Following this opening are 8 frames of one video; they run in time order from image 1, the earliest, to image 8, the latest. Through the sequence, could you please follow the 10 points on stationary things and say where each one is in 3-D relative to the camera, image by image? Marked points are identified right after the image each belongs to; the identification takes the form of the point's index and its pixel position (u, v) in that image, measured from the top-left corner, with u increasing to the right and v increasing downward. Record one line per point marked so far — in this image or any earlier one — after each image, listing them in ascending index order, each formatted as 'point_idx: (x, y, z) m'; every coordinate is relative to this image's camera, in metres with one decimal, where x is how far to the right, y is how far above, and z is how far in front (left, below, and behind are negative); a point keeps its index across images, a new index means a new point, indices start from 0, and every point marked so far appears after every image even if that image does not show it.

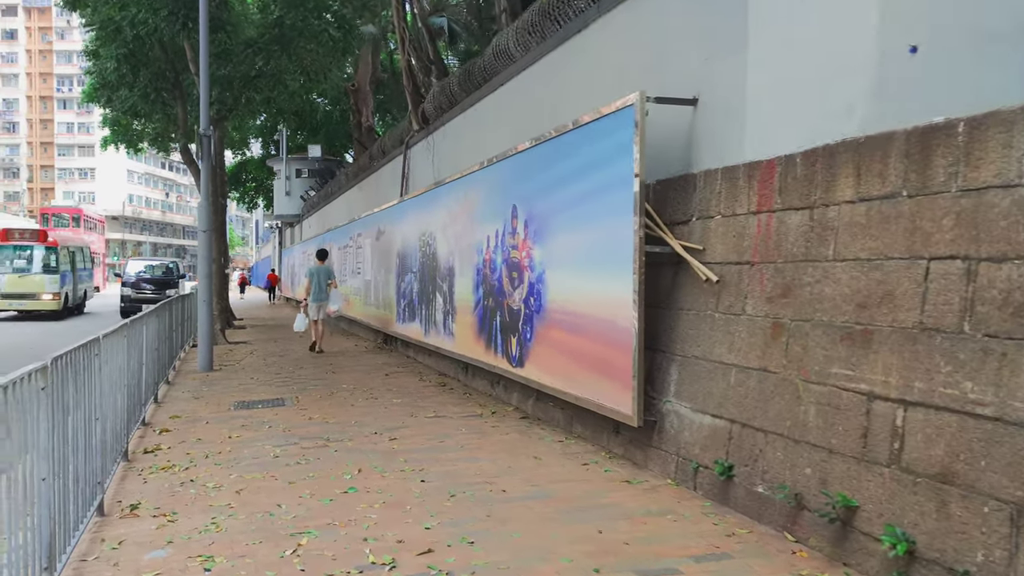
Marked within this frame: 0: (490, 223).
0: (-0.2, +0.5, +7.9) m
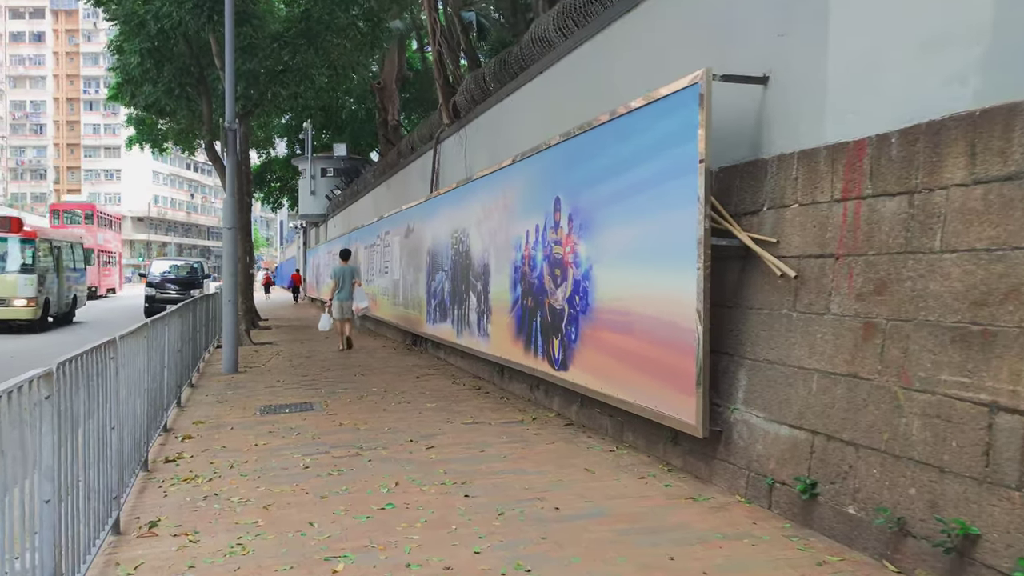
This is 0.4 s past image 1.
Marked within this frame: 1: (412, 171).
0: (+0.1, +0.5, +7.5) m
1: (-1.4, +1.7, +14.6) m
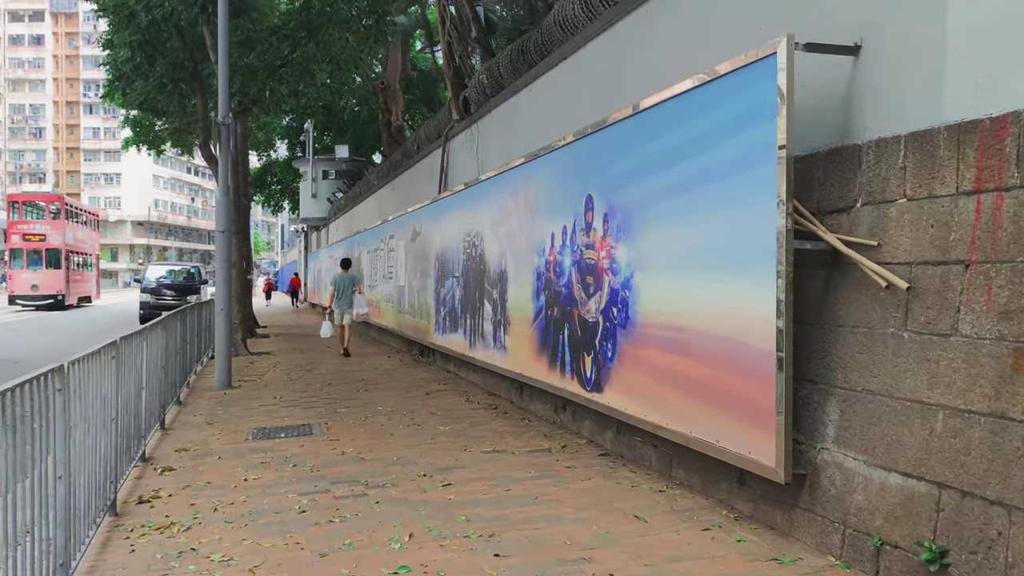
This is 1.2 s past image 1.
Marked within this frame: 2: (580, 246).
0: (+0.3, +0.4, +6.7) m
1: (-1.2, +1.6, +13.9) m
2: (+0.4, +0.2, +6.2) m
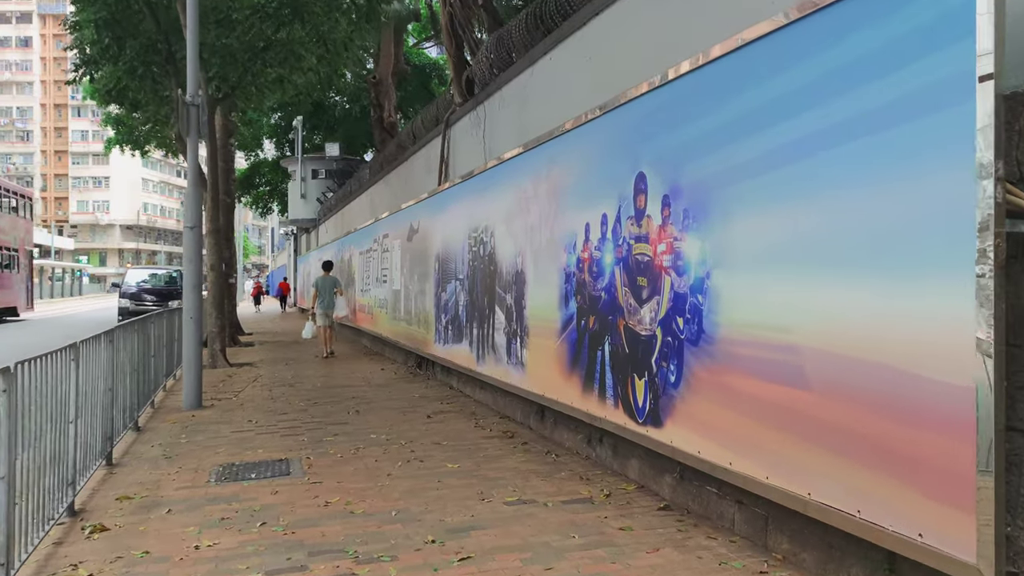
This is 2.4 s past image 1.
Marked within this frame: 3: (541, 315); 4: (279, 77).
0: (+0.4, +0.4, +5.4) m
1: (-1.2, +1.5, +12.6) m
2: (+0.5, +0.2, +4.9) m
3: (+0.2, -0.2, +6.2) m
4: (-3.1, +2.8, +13.8) m
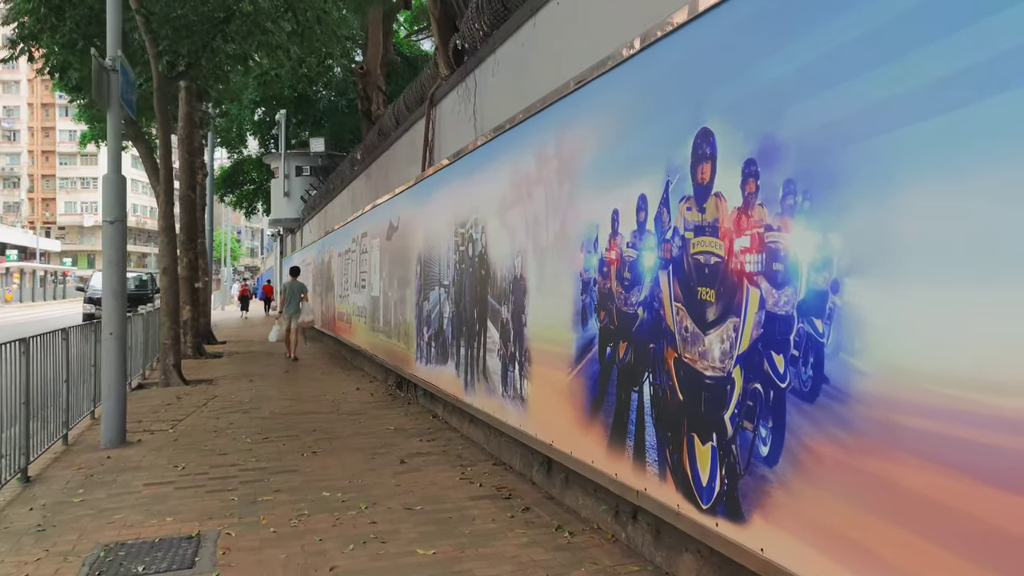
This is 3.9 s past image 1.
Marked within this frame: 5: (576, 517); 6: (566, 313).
0: (+0.4, +0.4, +3.8) m
1: (-1.2, +1.4, +11.0) m
2: (+0.5, +0.2, +3.3) m
3: (+0.2, -0.2, +4.6) m
4: (-3.1, +2.7, +12.2) m
5: (+0.3, -1.0, +4.4) m
6: (+0.2, -0.1, +4.4) m
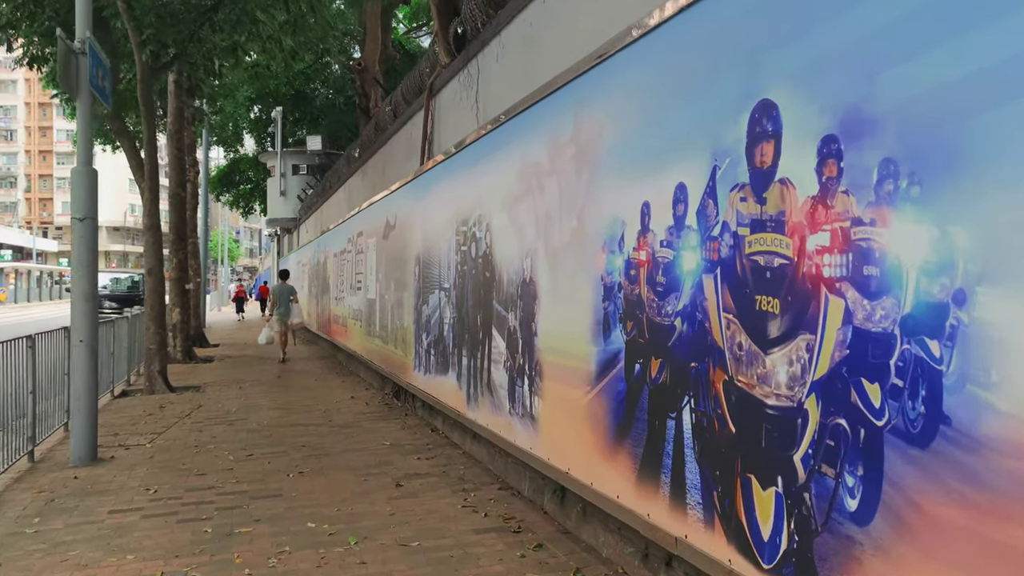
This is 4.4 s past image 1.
0: (+0.4, +0.3, +3.2) m
1: (-1.2, +1.4, +10.4) m
2: (+0.6, +0.1, +2.7) m
3: (+0.2, -0.2, +4.0) m
4: (-3.1, +2.7, +11.6) m
5: (+0.3, -1.0, +3.8) m
6: (+0.3, -0.1, +3.8) m
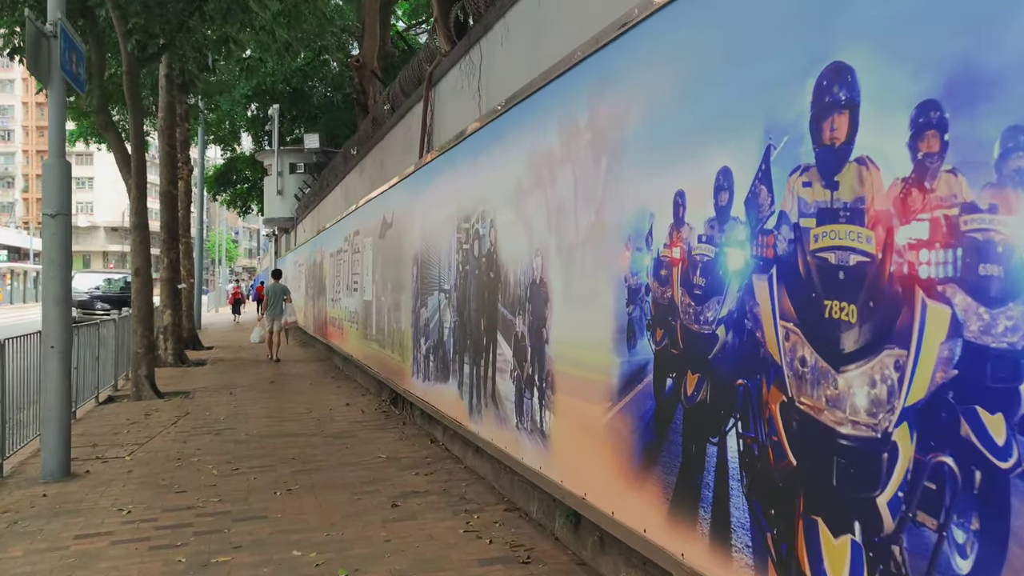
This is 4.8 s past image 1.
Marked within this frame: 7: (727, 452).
0: (+0.5, +0.3, +2.7) m
1: (-1.1, +1.4, +9.9) m
2: (+0.6, +0.1, +2.3) m
3: (+0.2, -0.2, +3.6) m
4: (-3.1, +2.7, +11.2) m
5: (+0.3, -1.0, +3.4) m
6: (+0.3, -0.1, +3.3) m
7: (+0.5, -0.4, +2.5) m
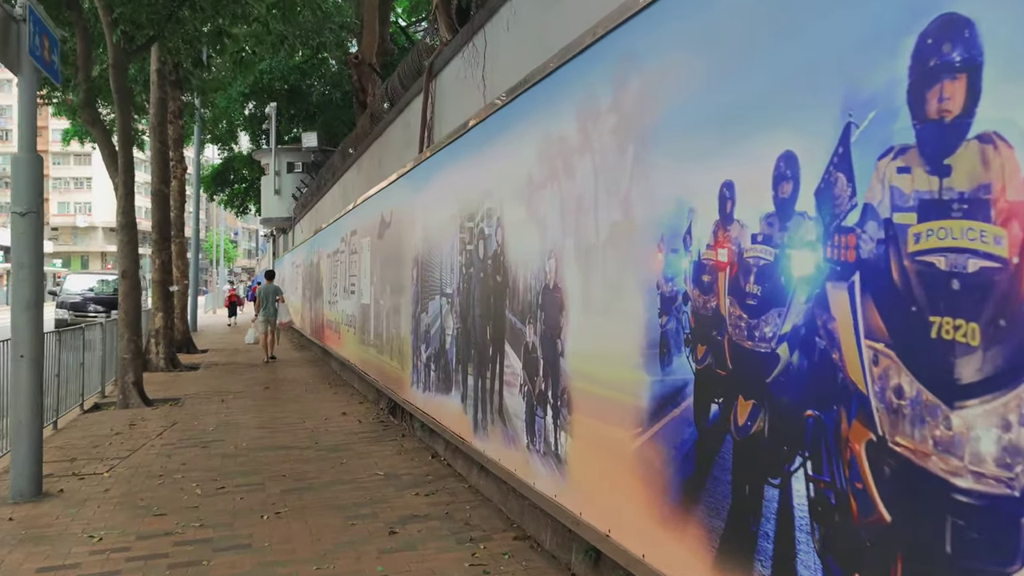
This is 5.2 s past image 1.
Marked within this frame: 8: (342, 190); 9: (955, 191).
0: (+0.5, +0.3, +2.3) m
1: (-1.1, +1.4, +9.5) m
2: (+0.6, +0.1, +1.8) m
3: (+0.3, -0.3, +3.2) m
4: (-3.0, +2.7, +10.7) m
5: (+0.4, -1.0, +2.9) m
6: (+0.3, -0.2, +2.9) m
7: (+0.6, -0.4, +2.1) m
8: (-2.3, +1.3, +13.8) m
9: (+0.7, +0.2, +1.6) m
